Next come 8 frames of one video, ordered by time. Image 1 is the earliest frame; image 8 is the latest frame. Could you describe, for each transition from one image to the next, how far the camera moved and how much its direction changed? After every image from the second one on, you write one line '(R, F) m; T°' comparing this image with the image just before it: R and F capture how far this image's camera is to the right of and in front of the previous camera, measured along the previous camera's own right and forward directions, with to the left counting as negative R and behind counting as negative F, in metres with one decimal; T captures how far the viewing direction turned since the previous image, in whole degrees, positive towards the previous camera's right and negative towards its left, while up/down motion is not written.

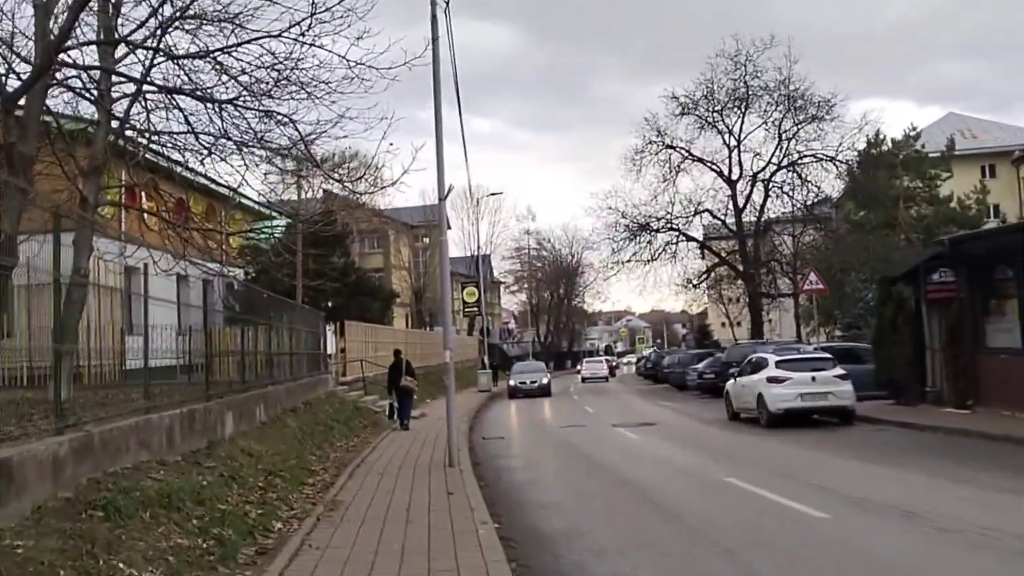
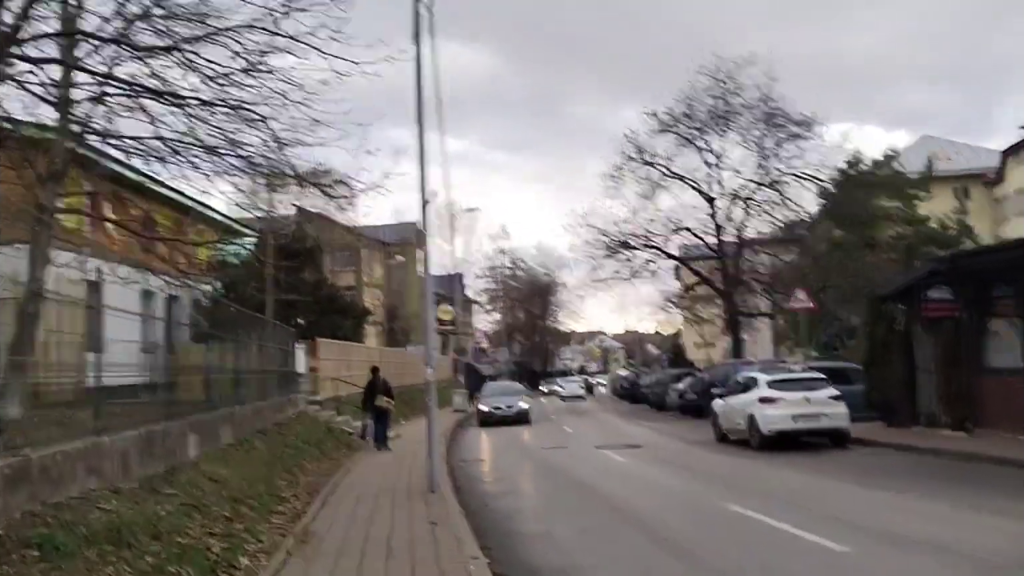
(-0.2, +0.9) m; +2°
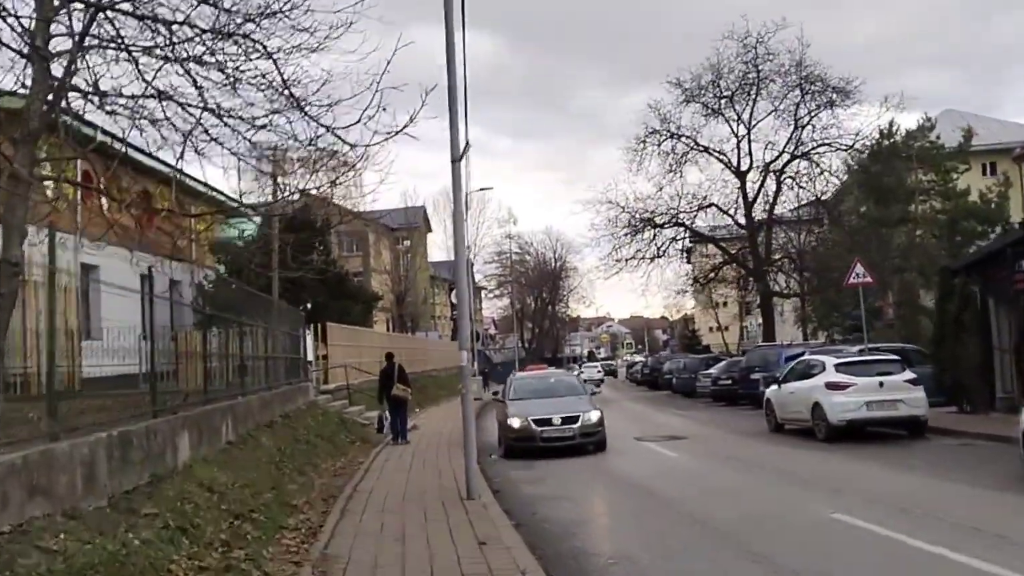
(-0.5, +2.2) m; 0°
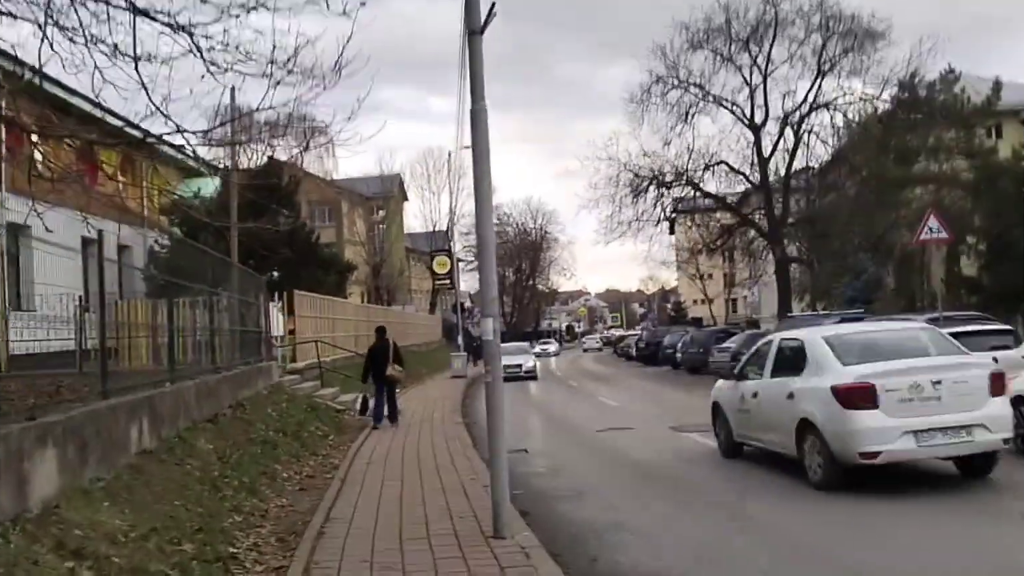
(-0.5, +3.8) m; +1°
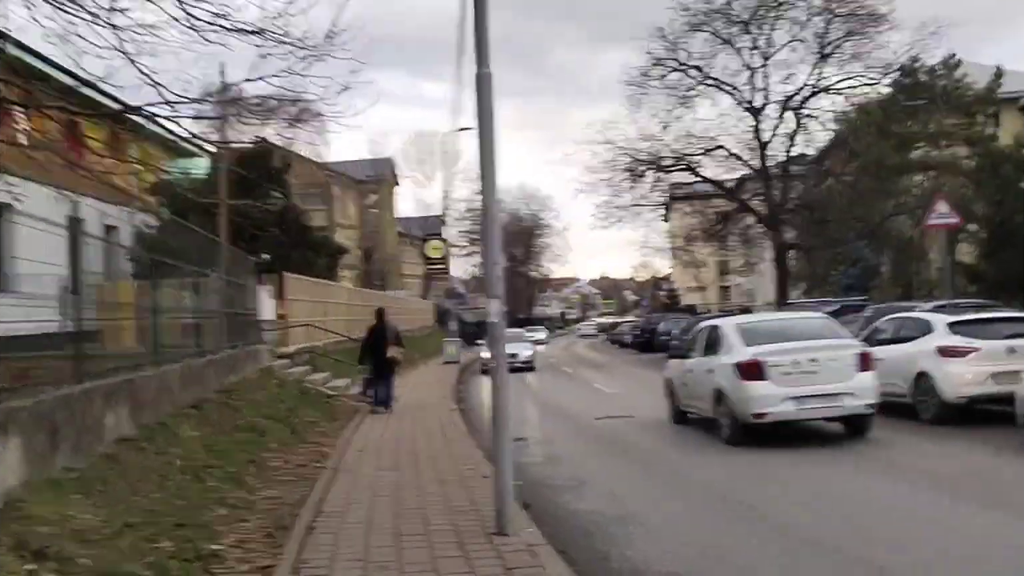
(-0.1, +0.5) m; 0°
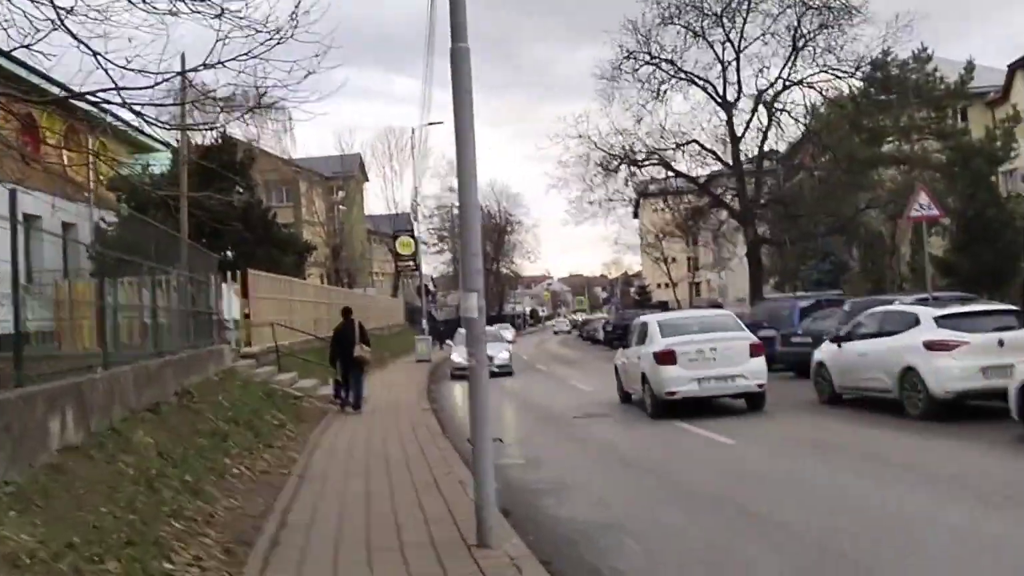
(-0.1, +0.5) m; +2°
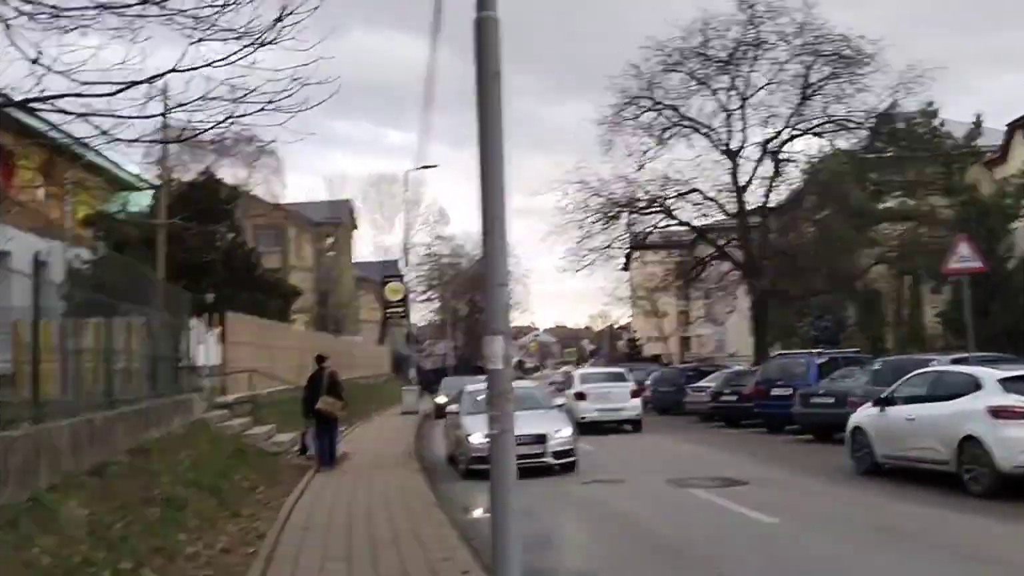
(-0.2, +1.6) m; +1°
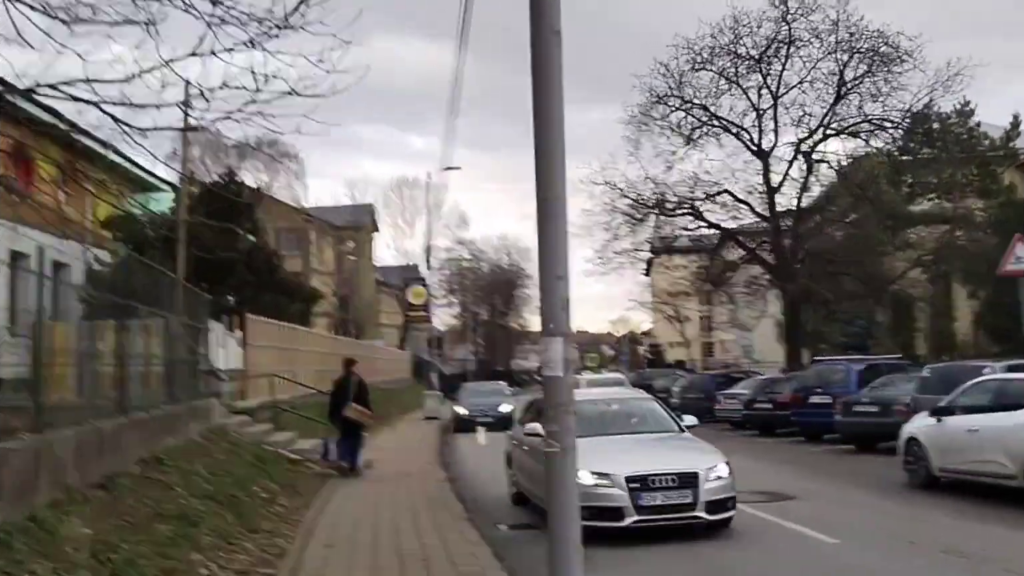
(-0.2, +0.7) m; -1°
